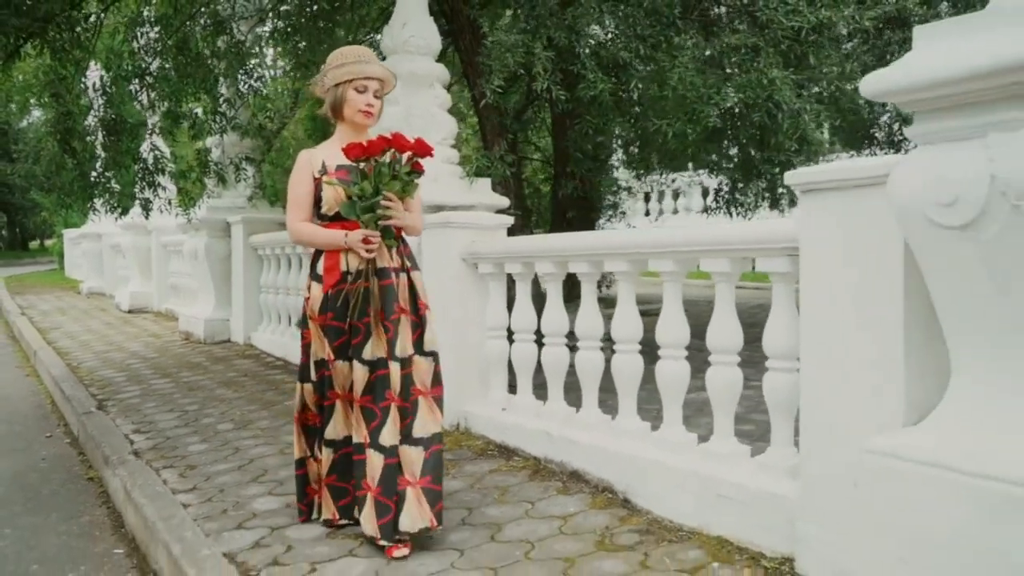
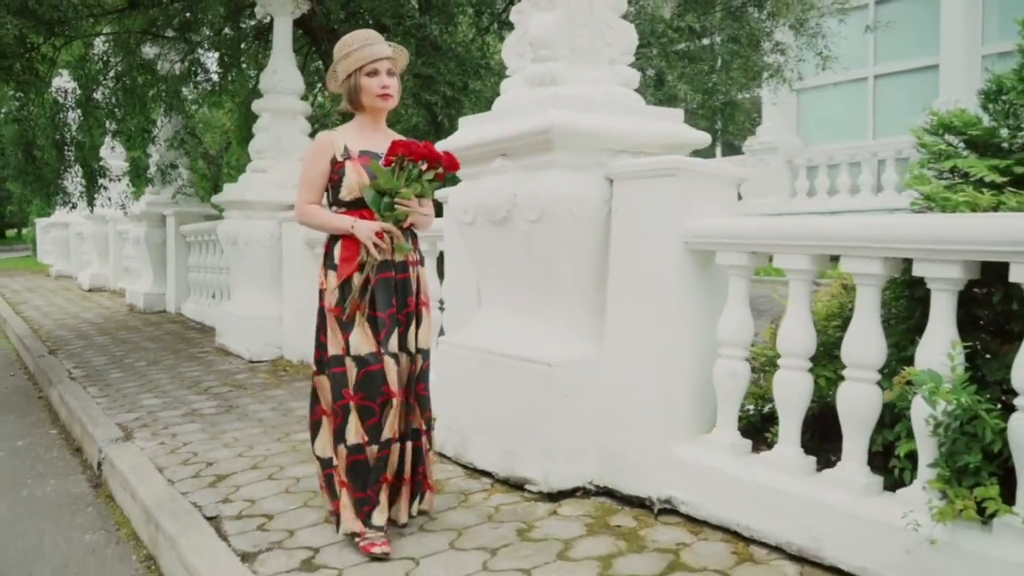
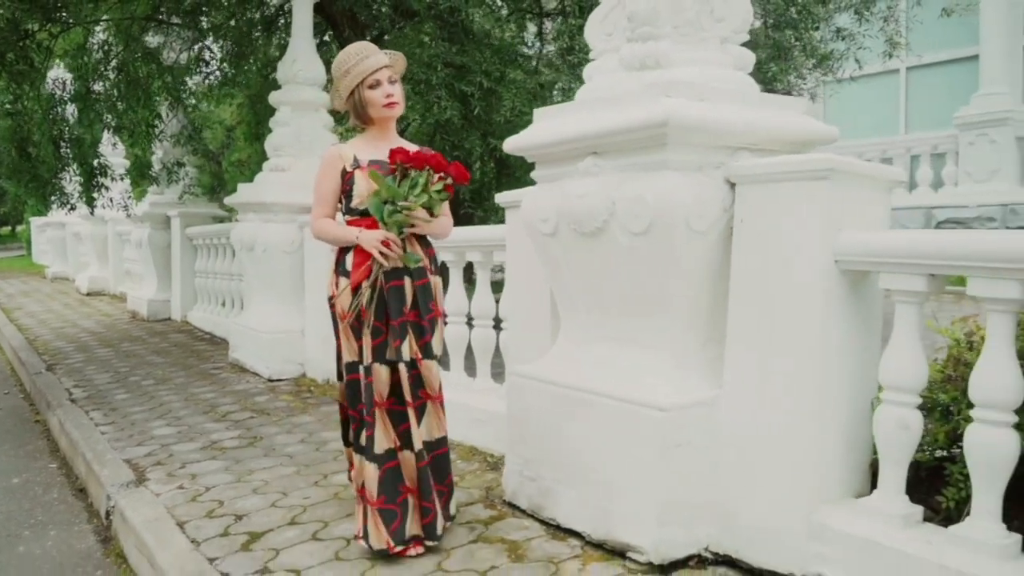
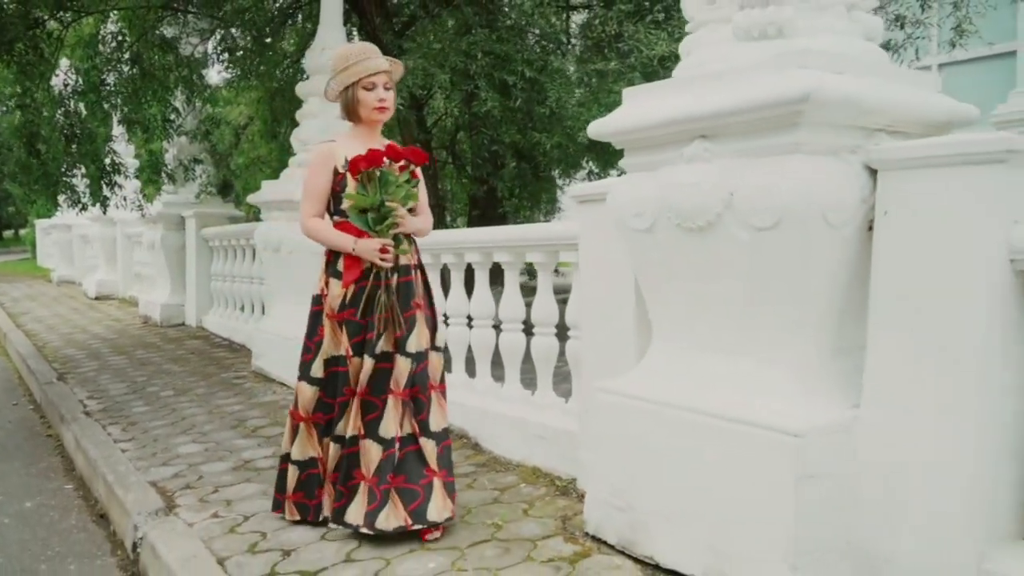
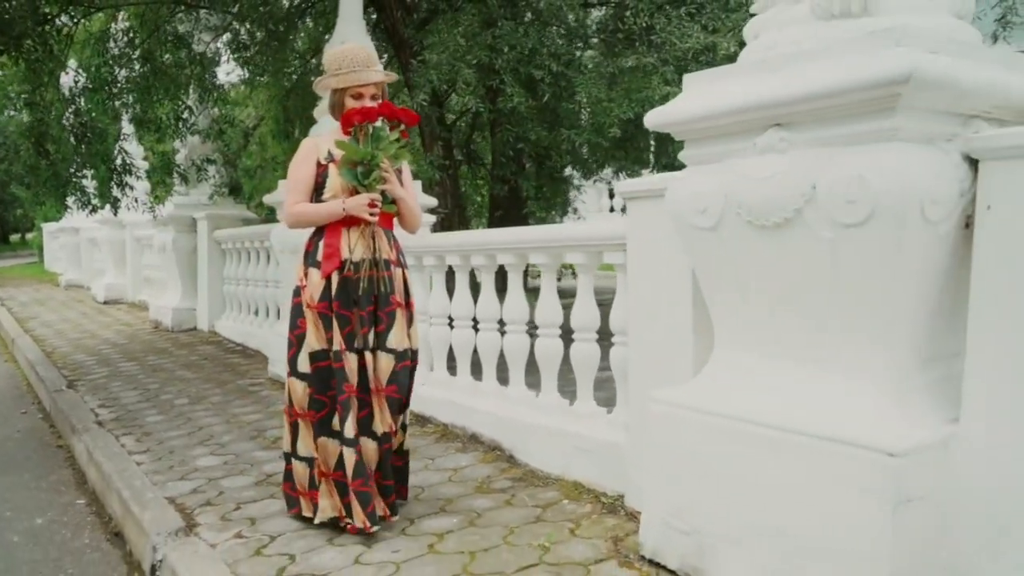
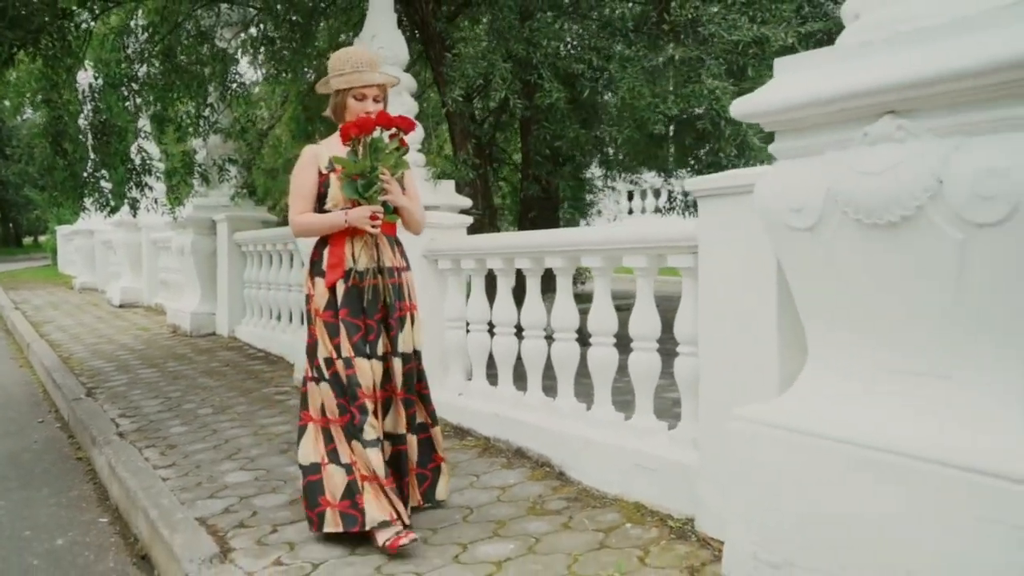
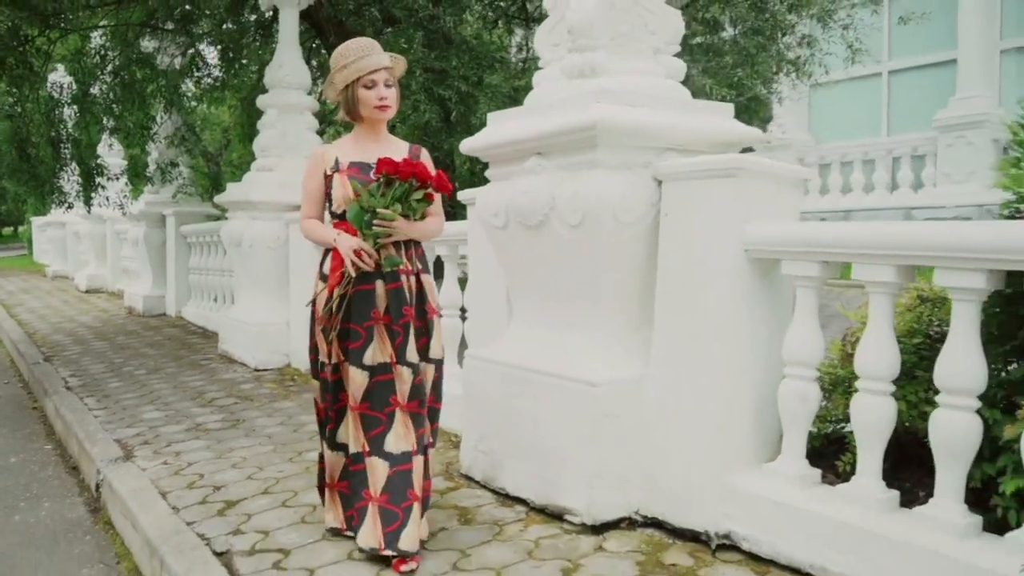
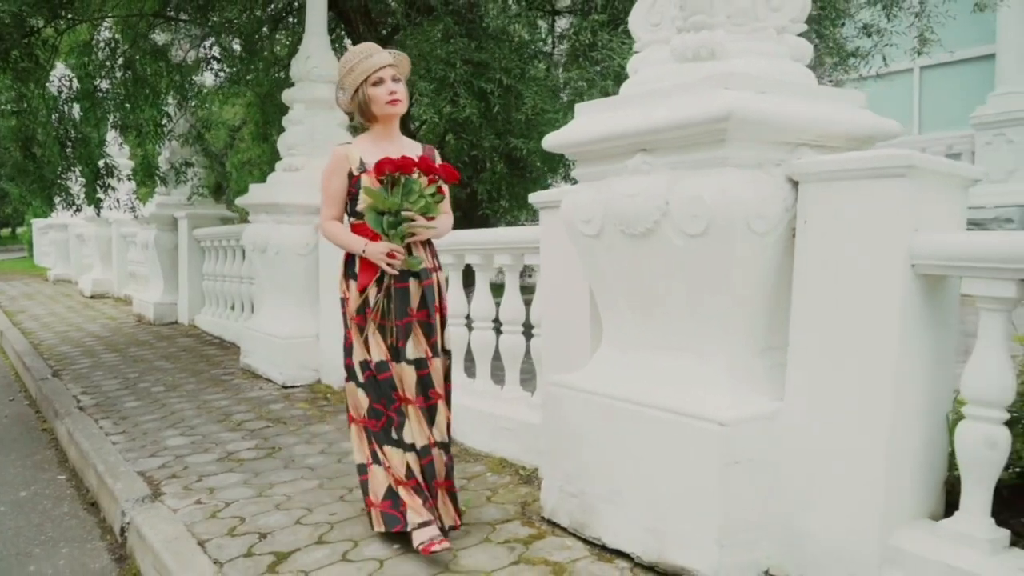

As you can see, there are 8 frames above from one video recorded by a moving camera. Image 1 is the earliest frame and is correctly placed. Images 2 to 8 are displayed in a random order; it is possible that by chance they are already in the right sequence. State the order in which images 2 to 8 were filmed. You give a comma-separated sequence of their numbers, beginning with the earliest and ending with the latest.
6, 5, 4, 8, 3, 7, 2
